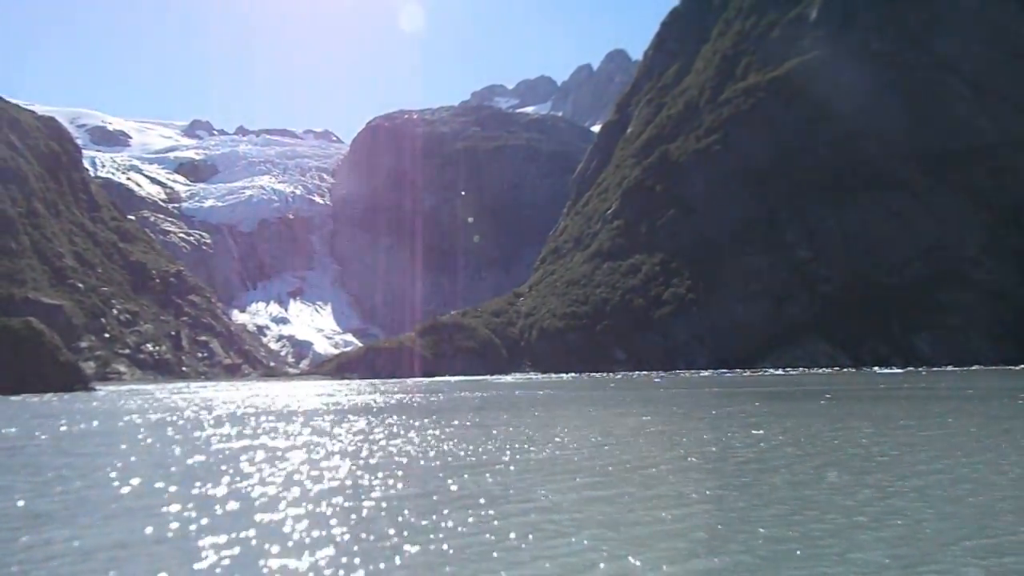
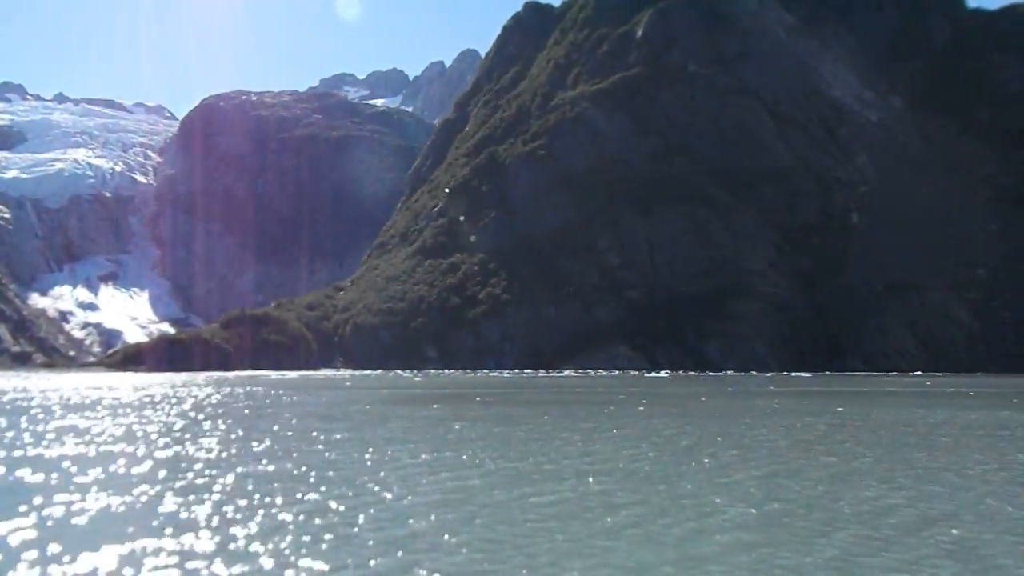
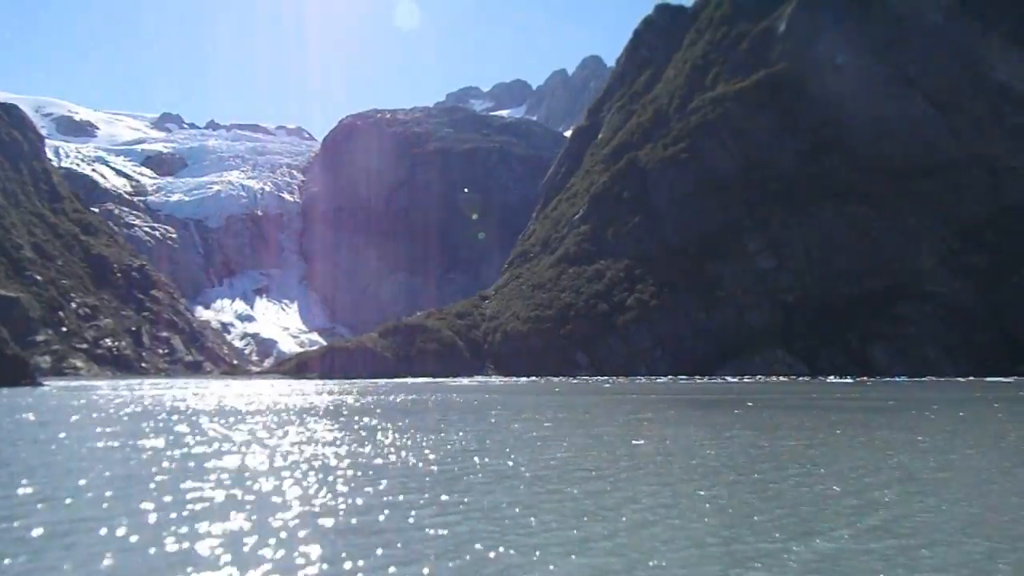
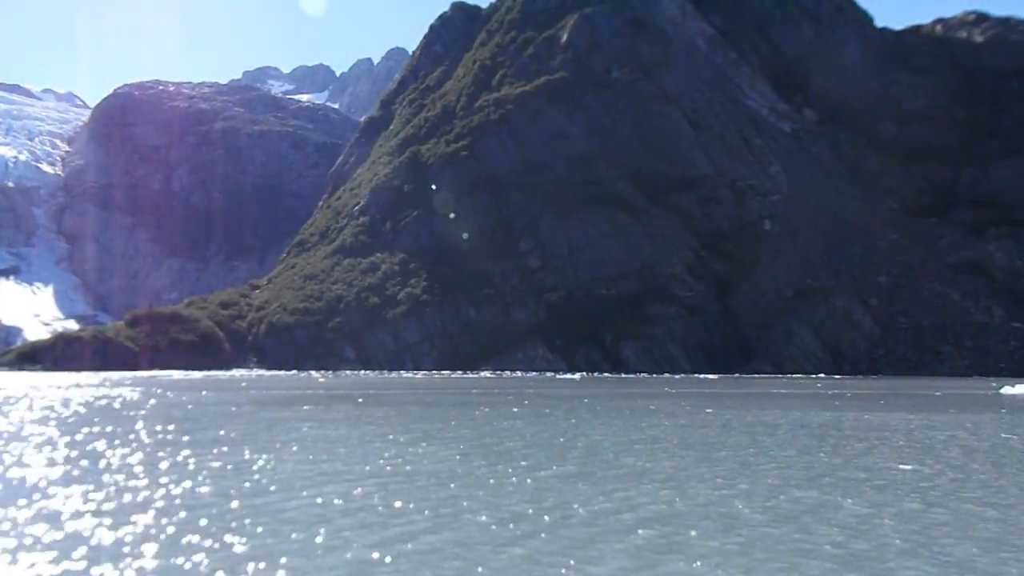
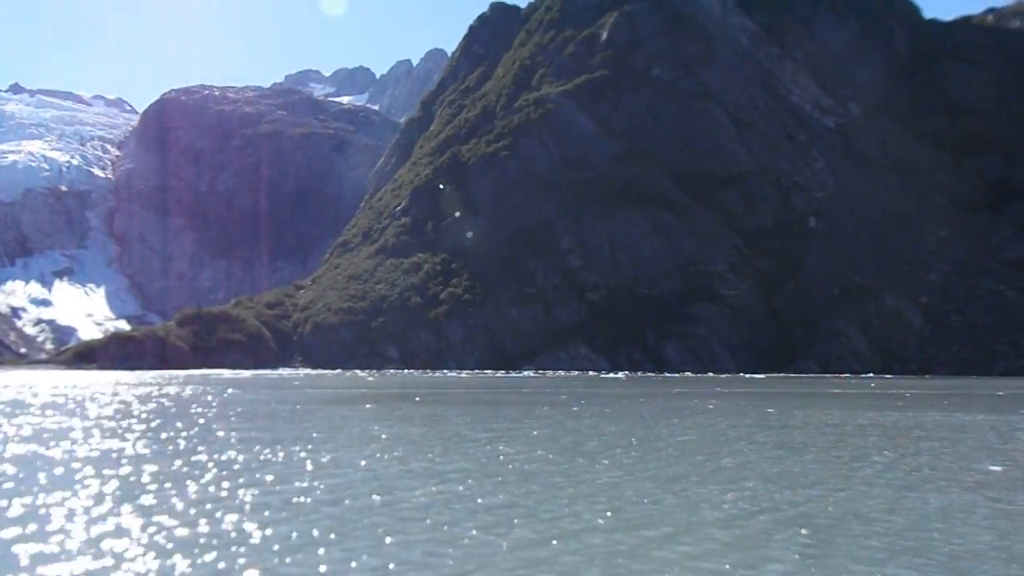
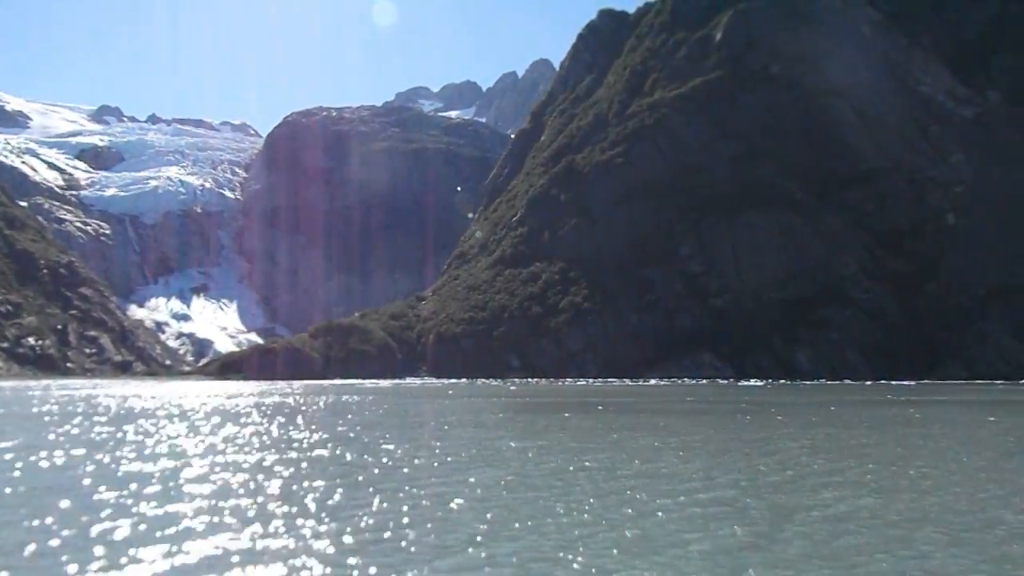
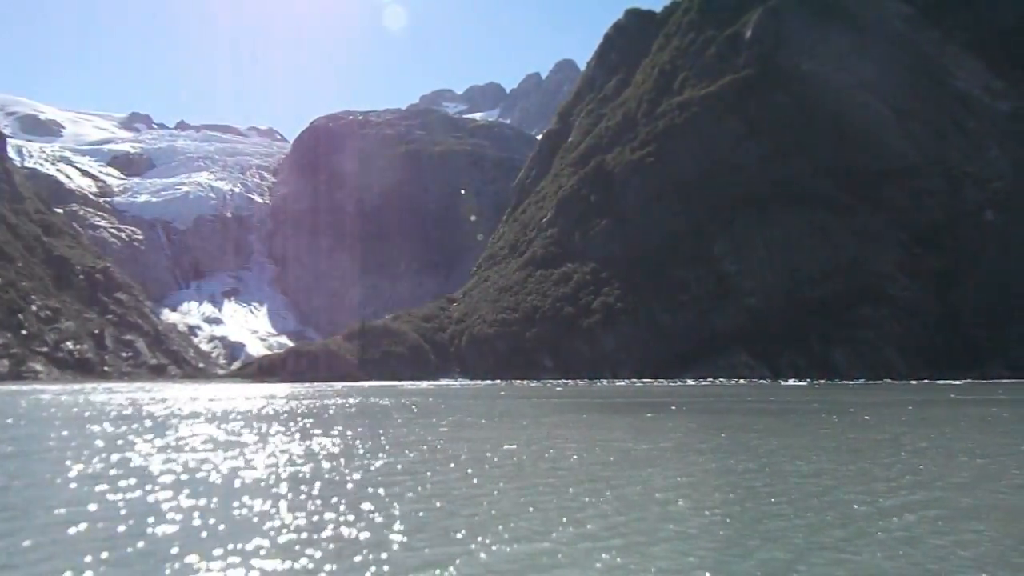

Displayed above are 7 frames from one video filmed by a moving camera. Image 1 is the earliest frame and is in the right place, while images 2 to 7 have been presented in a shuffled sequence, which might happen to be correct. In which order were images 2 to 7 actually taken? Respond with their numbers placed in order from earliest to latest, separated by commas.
3, 7, 6, 2, 5, 4
